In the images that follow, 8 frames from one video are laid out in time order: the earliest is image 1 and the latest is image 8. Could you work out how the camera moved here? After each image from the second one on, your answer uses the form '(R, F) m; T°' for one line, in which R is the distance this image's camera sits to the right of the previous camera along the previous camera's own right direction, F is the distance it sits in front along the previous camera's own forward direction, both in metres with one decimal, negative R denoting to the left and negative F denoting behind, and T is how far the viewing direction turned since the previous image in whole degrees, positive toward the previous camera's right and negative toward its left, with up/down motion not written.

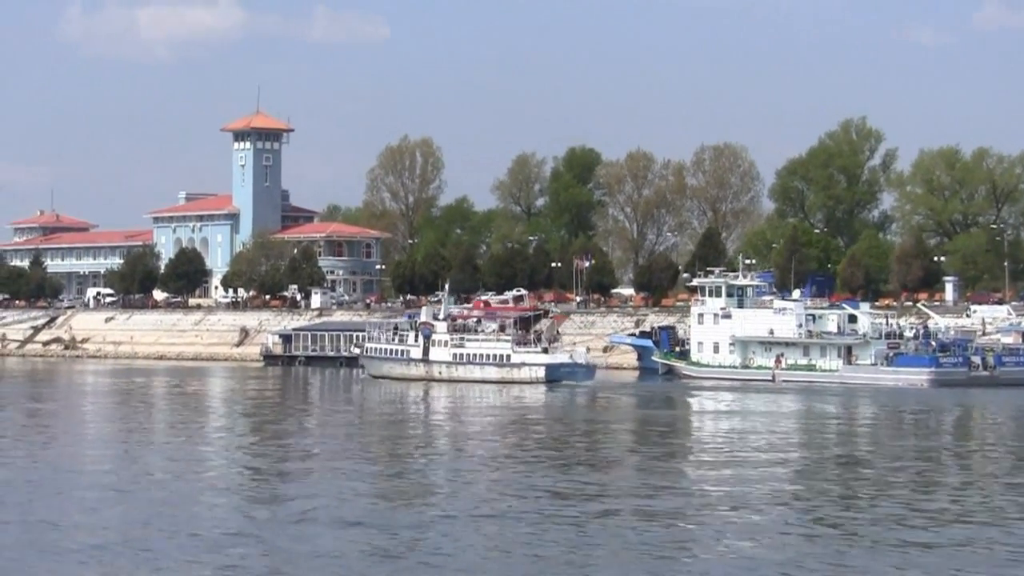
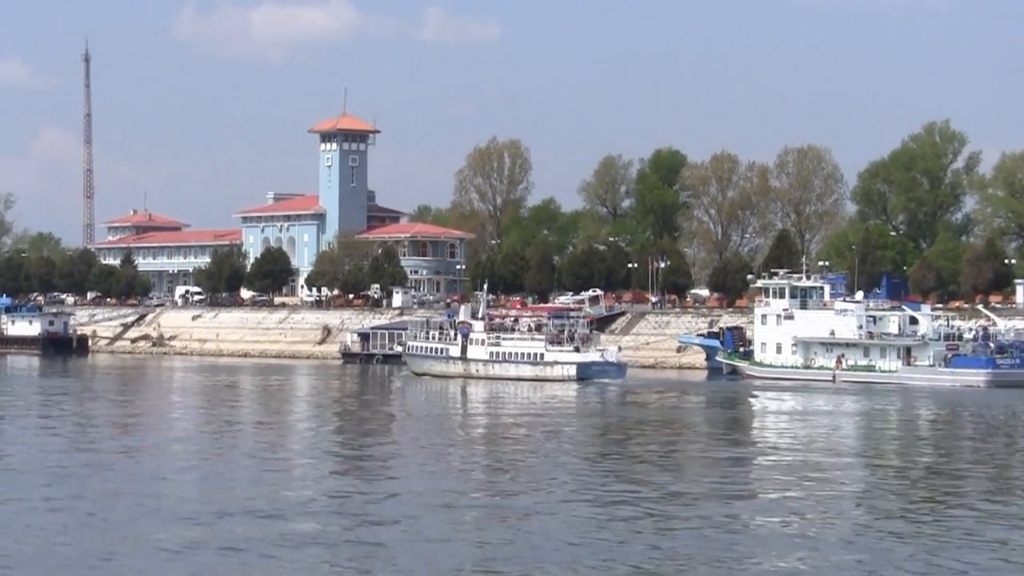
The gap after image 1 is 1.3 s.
(+0.7, -0.7) m; -2°
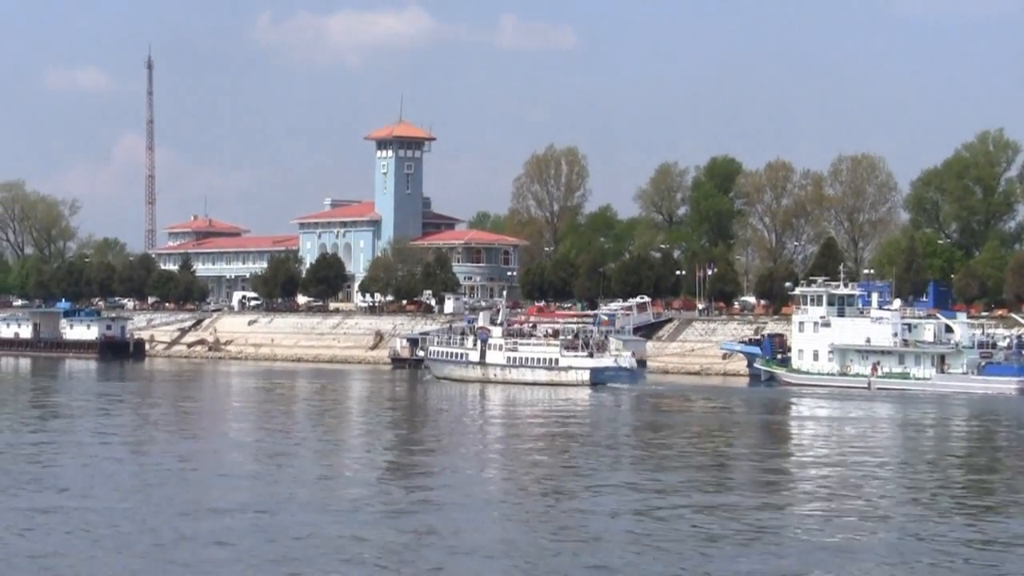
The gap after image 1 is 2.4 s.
(+0.6, -0.6) m; -2°
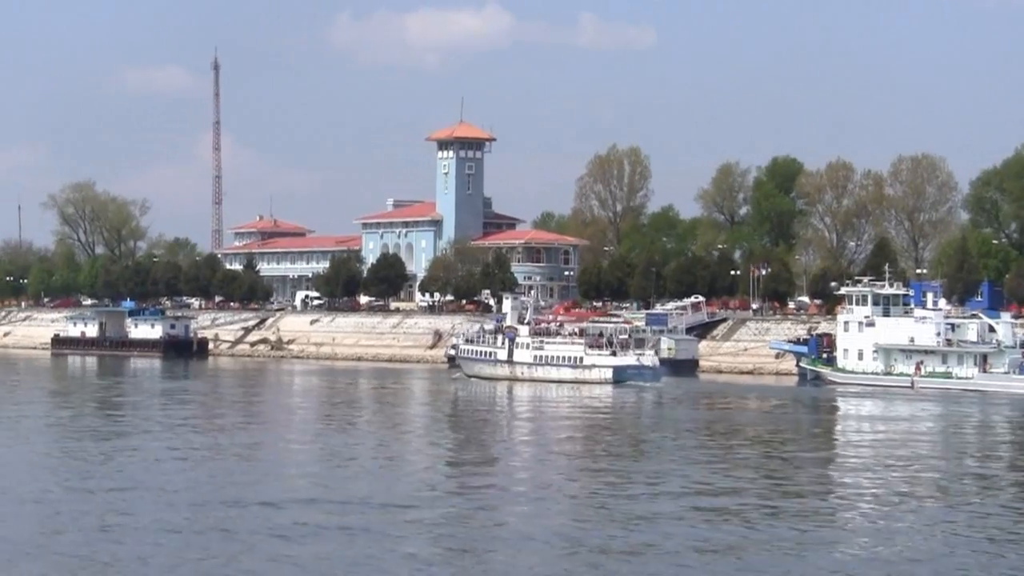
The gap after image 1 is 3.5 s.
(+0.5, -0.6) m; -2°
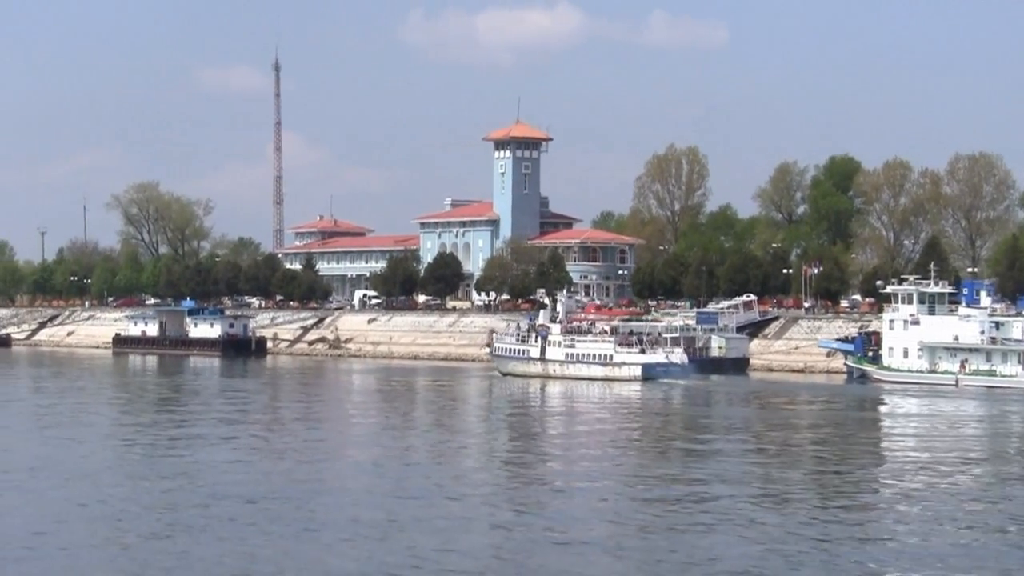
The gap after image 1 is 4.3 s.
(+0.4, -0.4) m; -2°
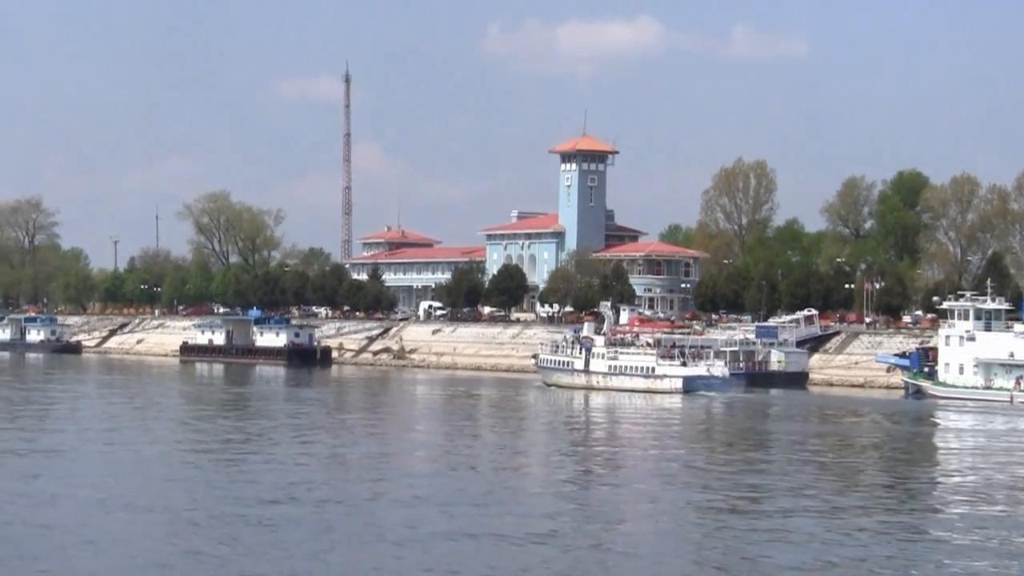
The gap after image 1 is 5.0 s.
(+0.3, -0.3) m; -2°
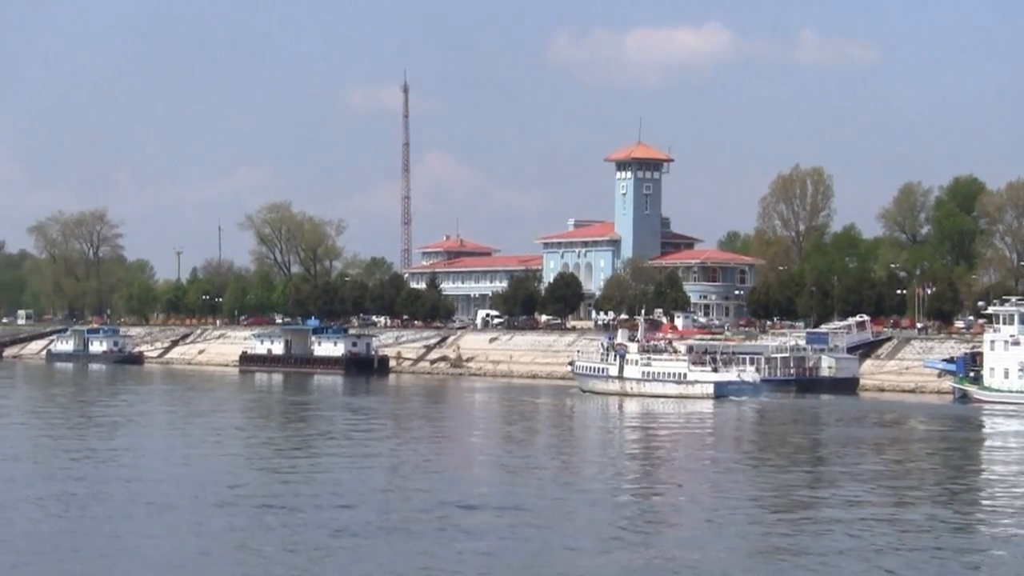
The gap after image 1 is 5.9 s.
(+0.4, -0.5) m; -2°
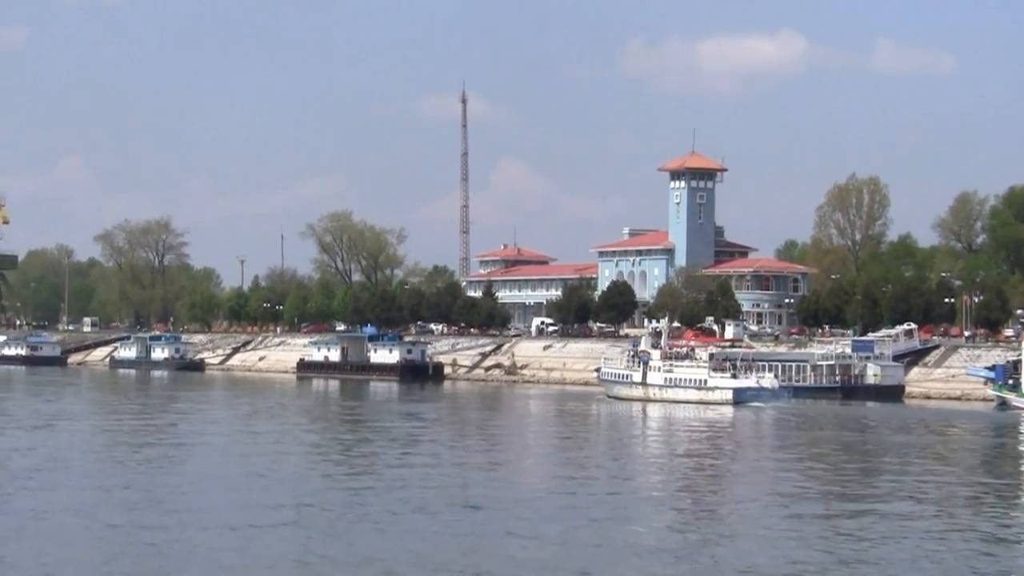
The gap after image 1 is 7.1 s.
(+0.5, -0.6) m; -2°
